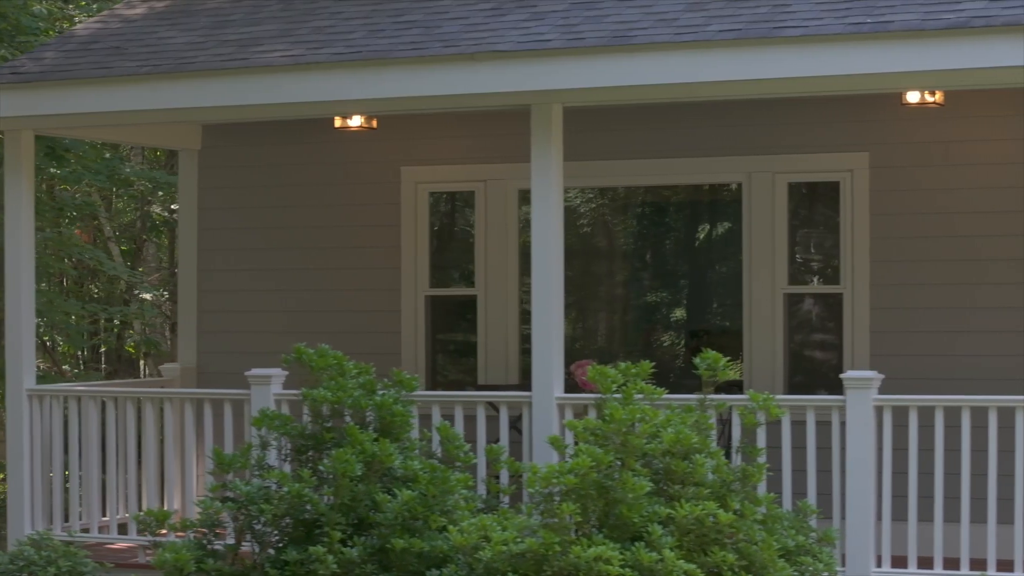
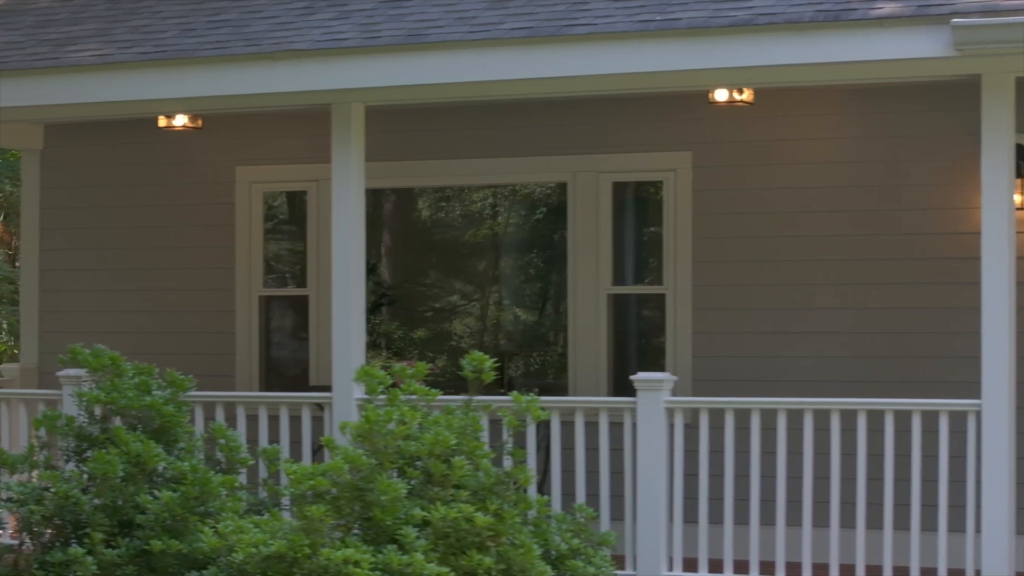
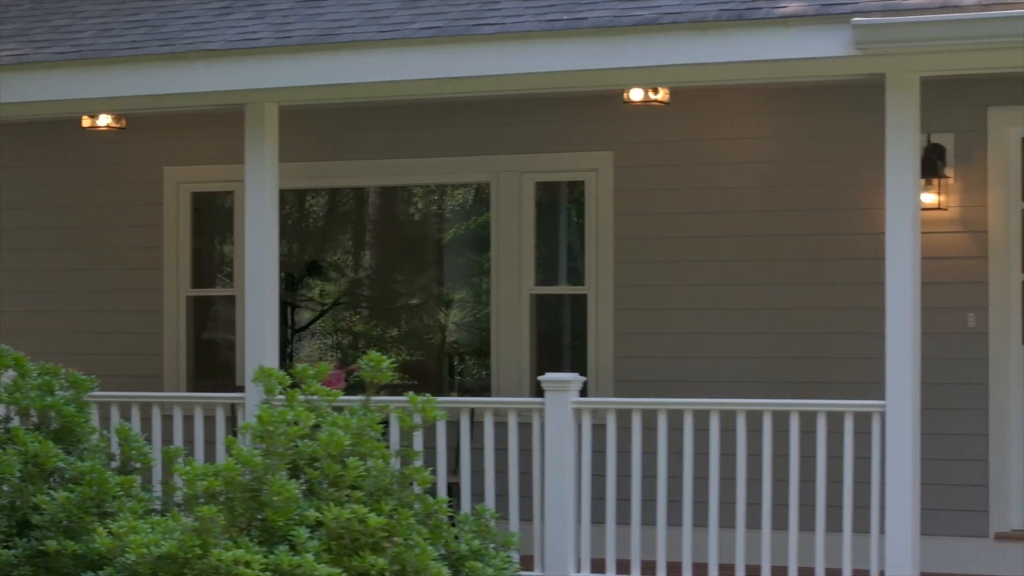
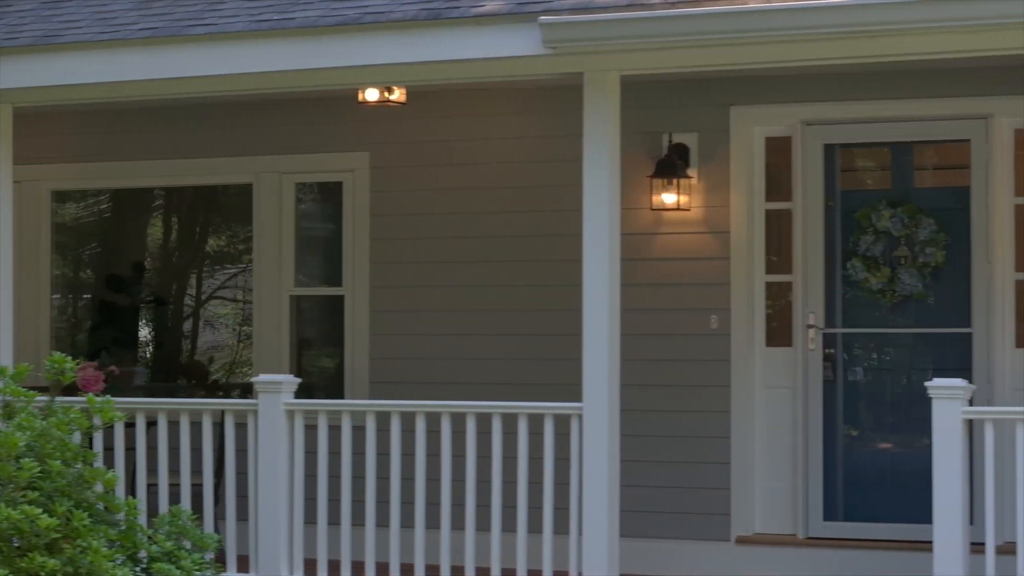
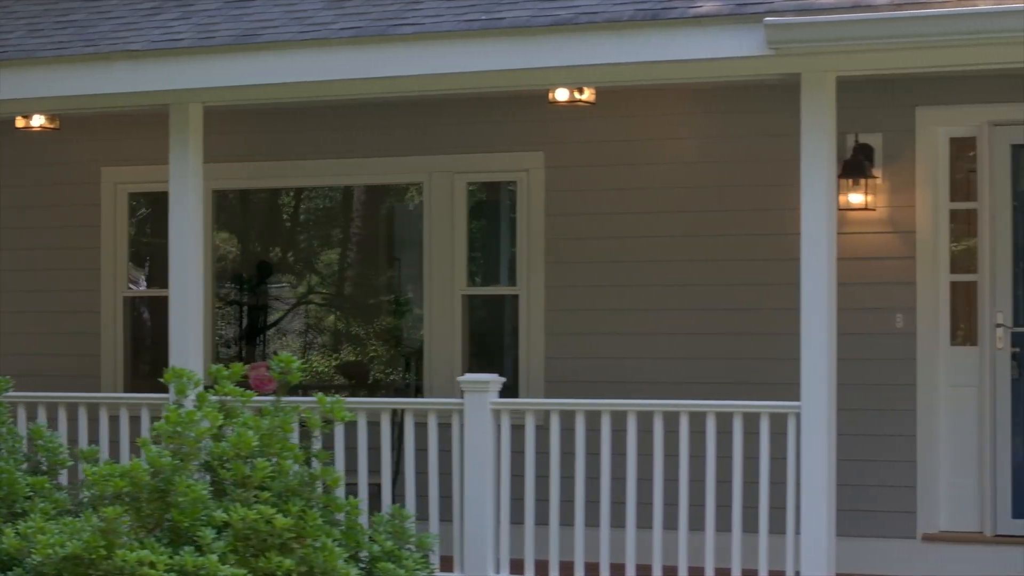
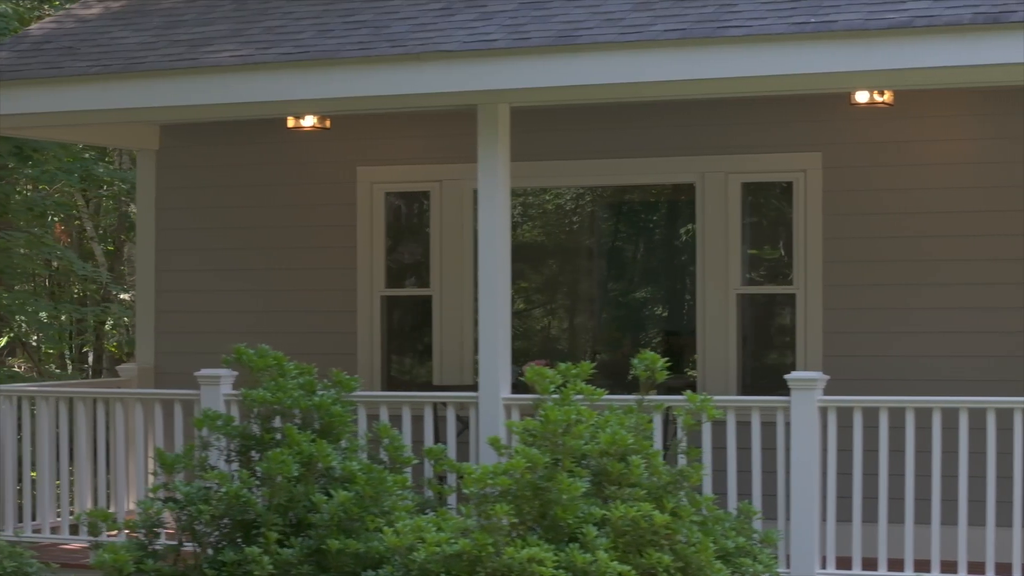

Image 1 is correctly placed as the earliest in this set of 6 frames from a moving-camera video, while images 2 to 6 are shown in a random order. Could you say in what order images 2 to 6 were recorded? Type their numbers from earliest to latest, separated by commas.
6, 2, 3, 5, 4
